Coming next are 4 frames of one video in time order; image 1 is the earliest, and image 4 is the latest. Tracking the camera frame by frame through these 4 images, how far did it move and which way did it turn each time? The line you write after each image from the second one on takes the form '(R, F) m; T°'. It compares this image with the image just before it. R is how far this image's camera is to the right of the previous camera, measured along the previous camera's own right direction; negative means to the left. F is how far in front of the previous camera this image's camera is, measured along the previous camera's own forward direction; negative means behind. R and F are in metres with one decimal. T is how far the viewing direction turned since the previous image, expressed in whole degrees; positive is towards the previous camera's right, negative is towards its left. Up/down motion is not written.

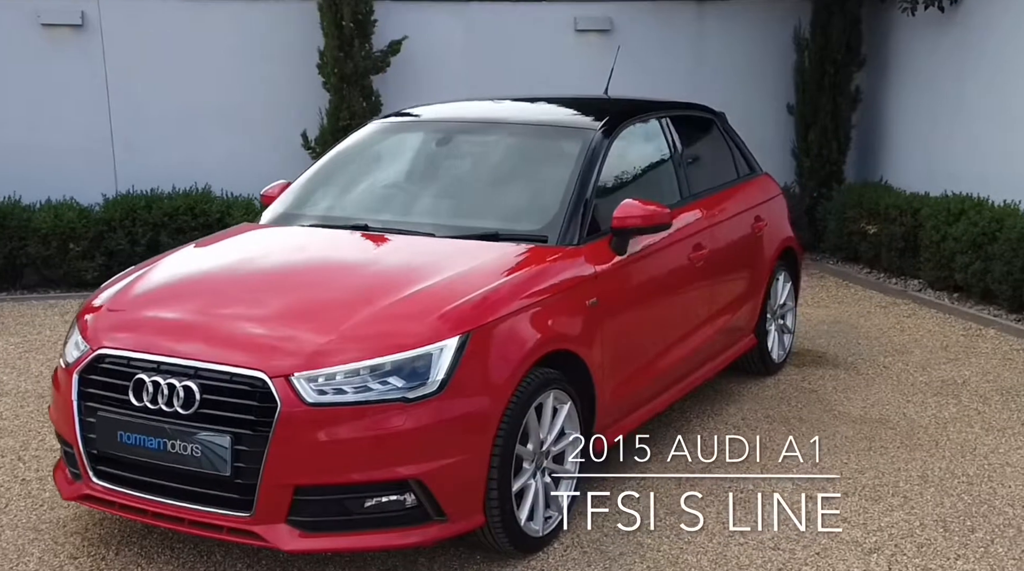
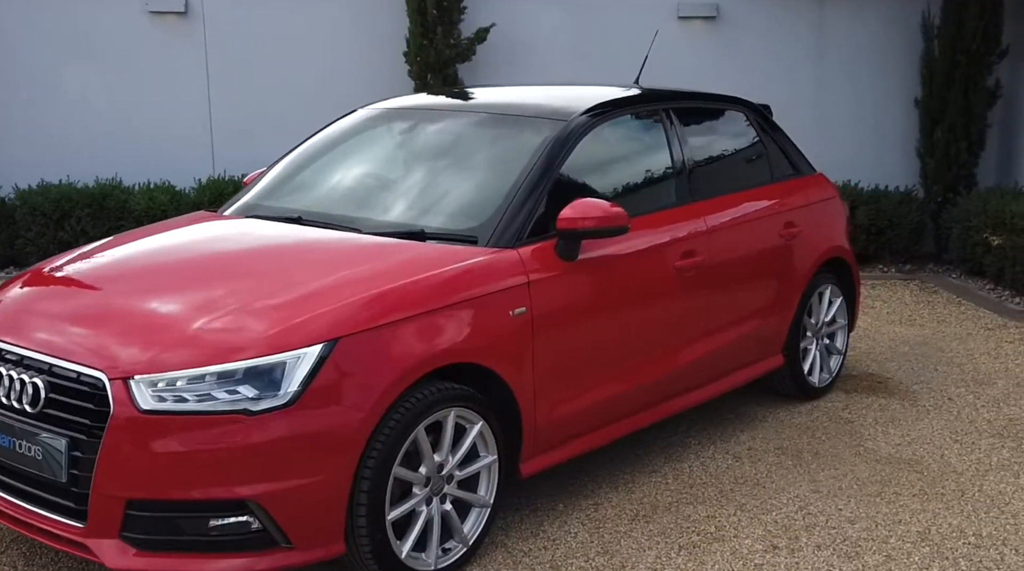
(+0.9, +0.4) m; -10°
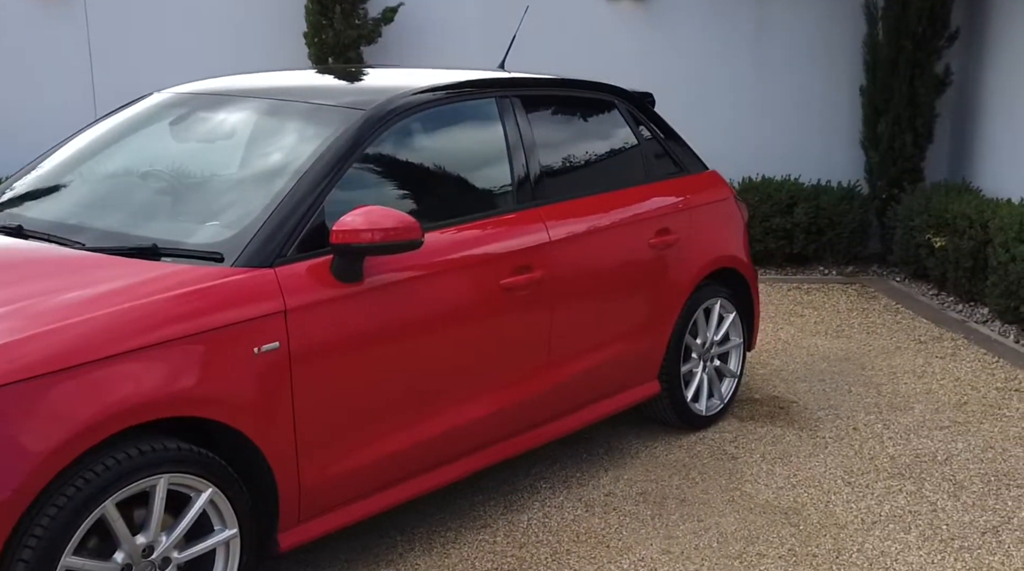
(+0.7, +0.7) m; +1°
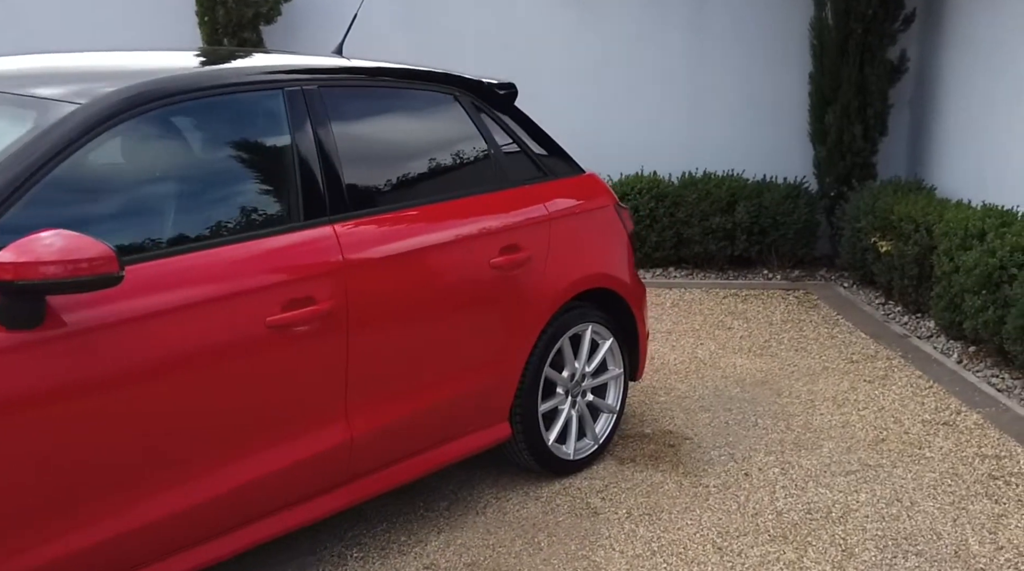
(+0.7, +0.7) m; 0°
